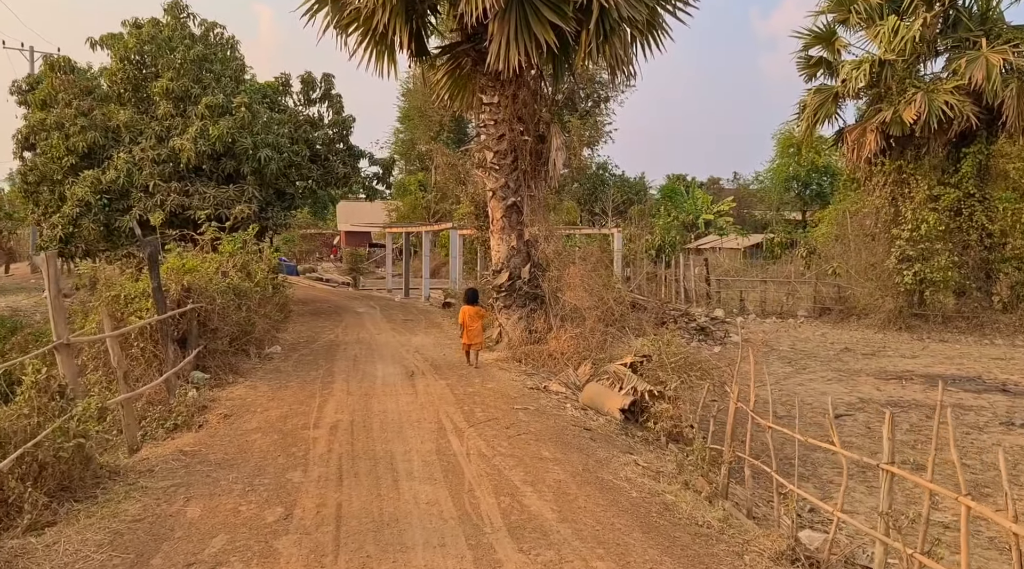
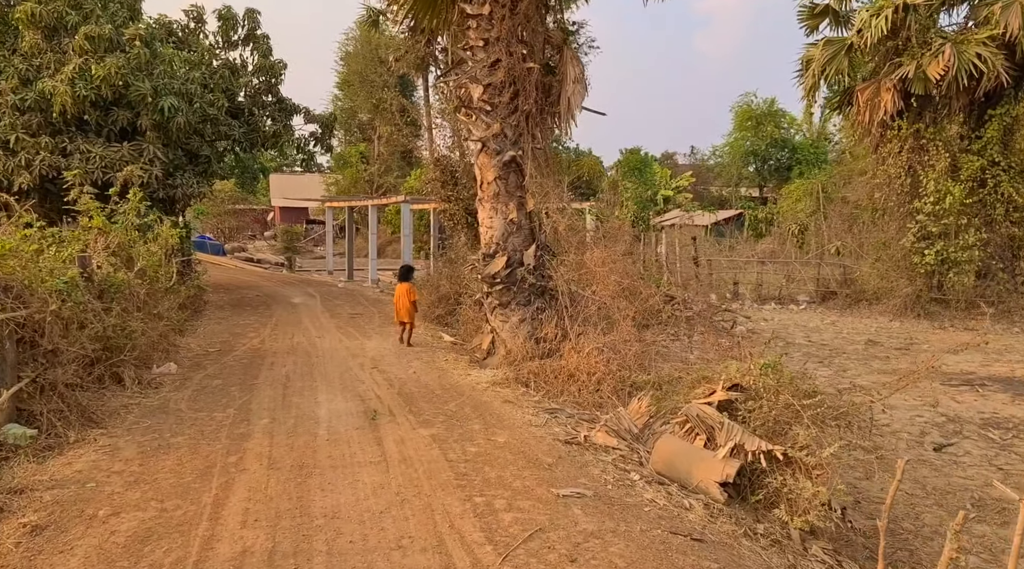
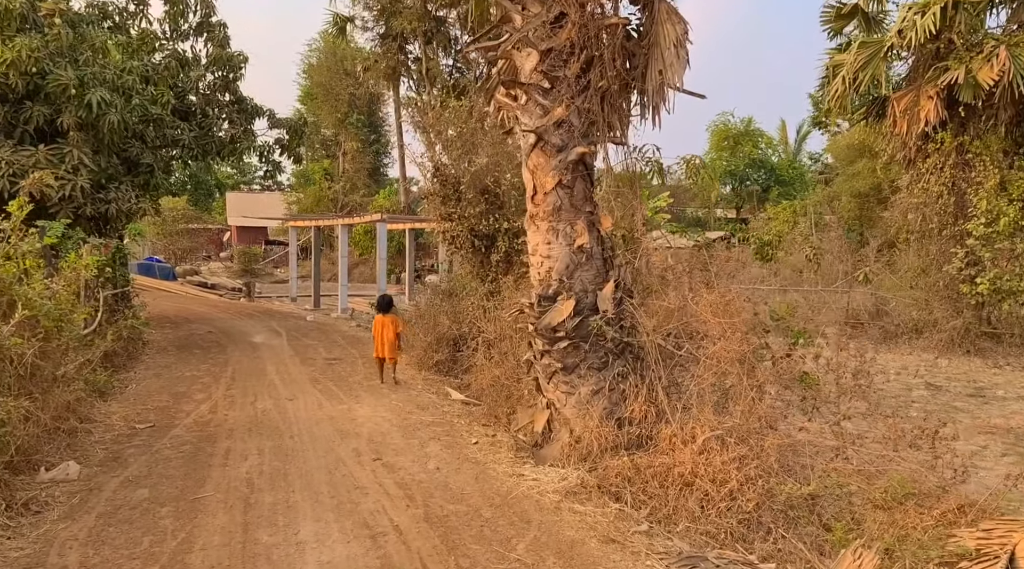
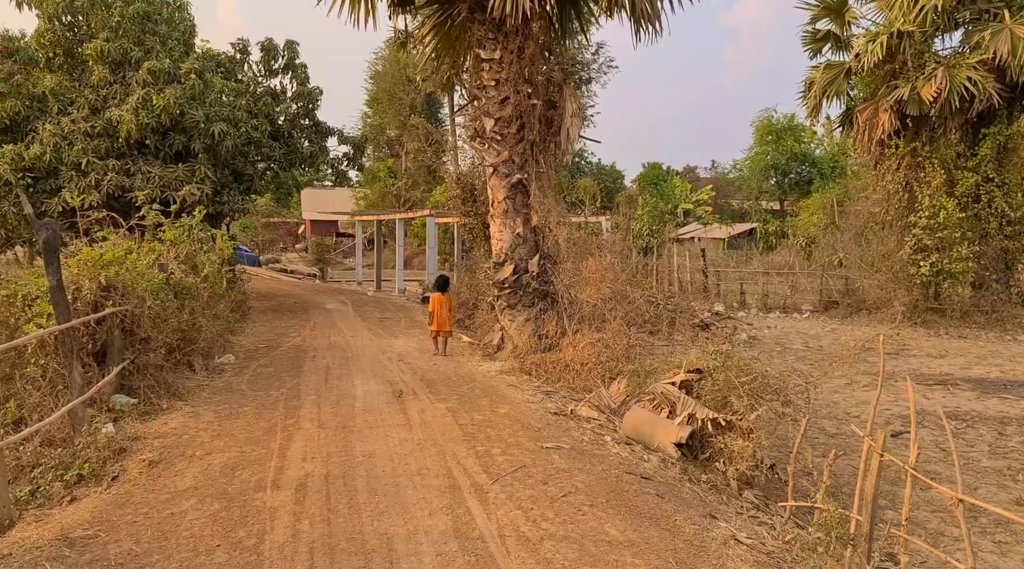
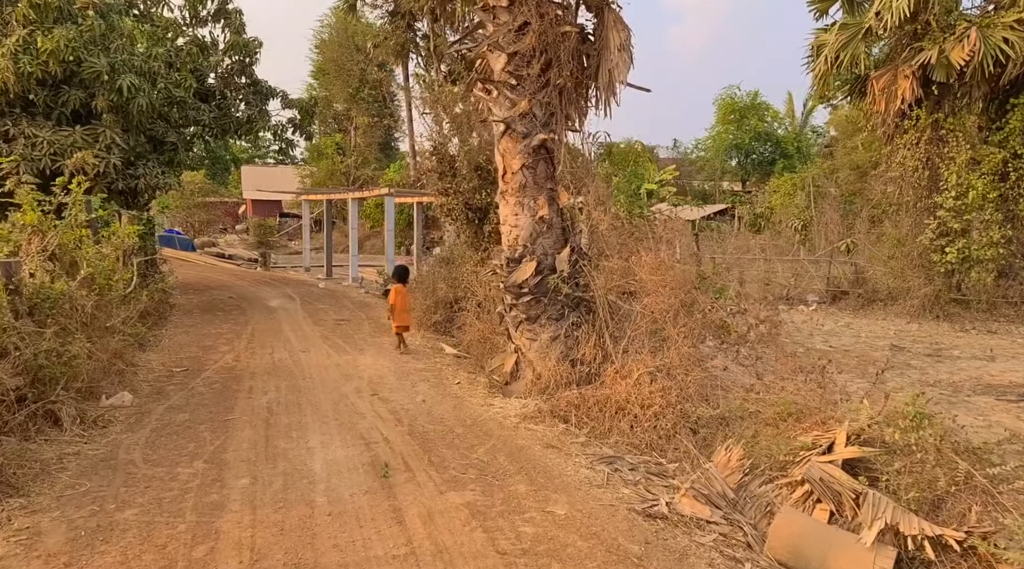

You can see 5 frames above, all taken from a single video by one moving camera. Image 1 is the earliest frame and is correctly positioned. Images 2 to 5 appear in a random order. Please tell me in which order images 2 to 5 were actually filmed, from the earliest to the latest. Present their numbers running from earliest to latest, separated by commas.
4, 2, 5, 3
